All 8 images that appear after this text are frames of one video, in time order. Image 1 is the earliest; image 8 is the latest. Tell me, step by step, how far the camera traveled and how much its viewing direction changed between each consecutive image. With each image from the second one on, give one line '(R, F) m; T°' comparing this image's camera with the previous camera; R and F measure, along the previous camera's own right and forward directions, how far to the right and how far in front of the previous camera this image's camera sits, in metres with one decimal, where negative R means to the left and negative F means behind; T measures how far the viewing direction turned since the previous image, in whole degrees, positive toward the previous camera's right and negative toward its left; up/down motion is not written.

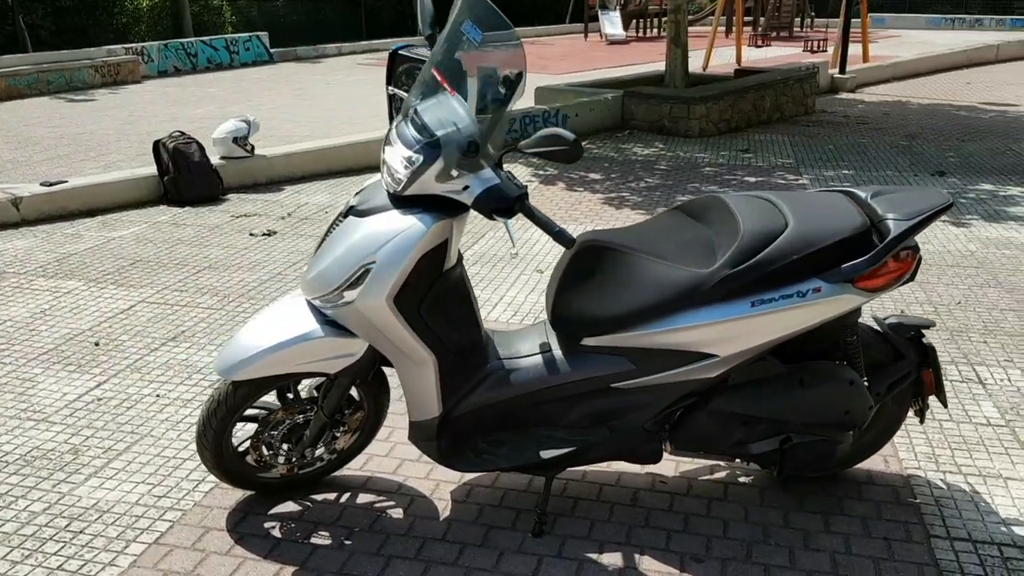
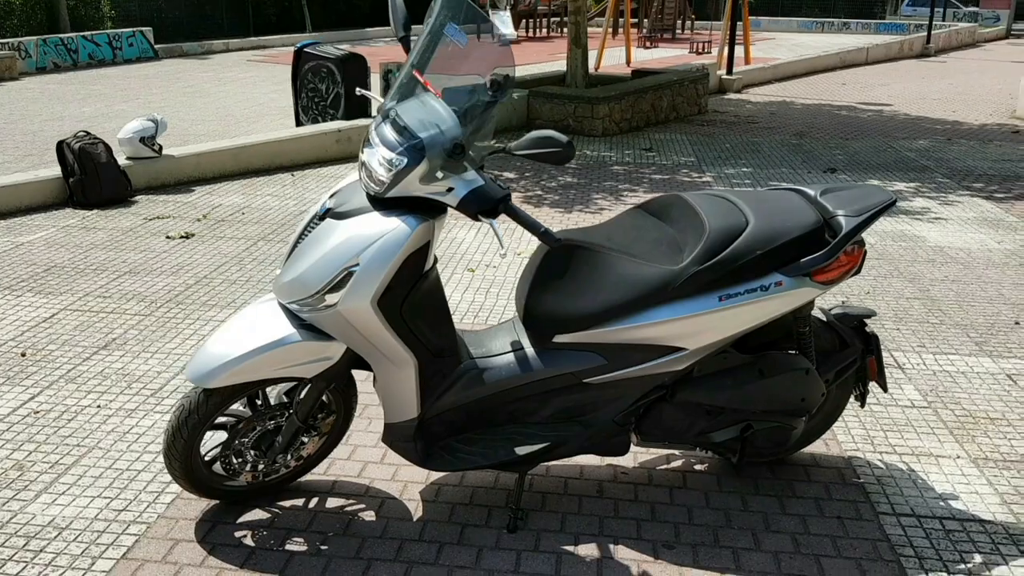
(-0.3, 0.0) m; +7°
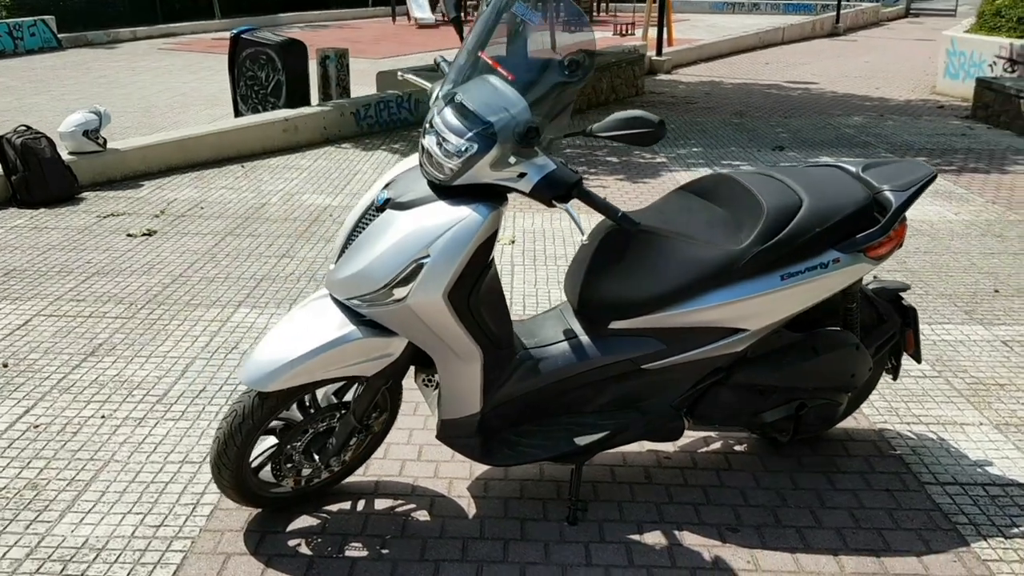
(-0.5, +0.1) m; +5°
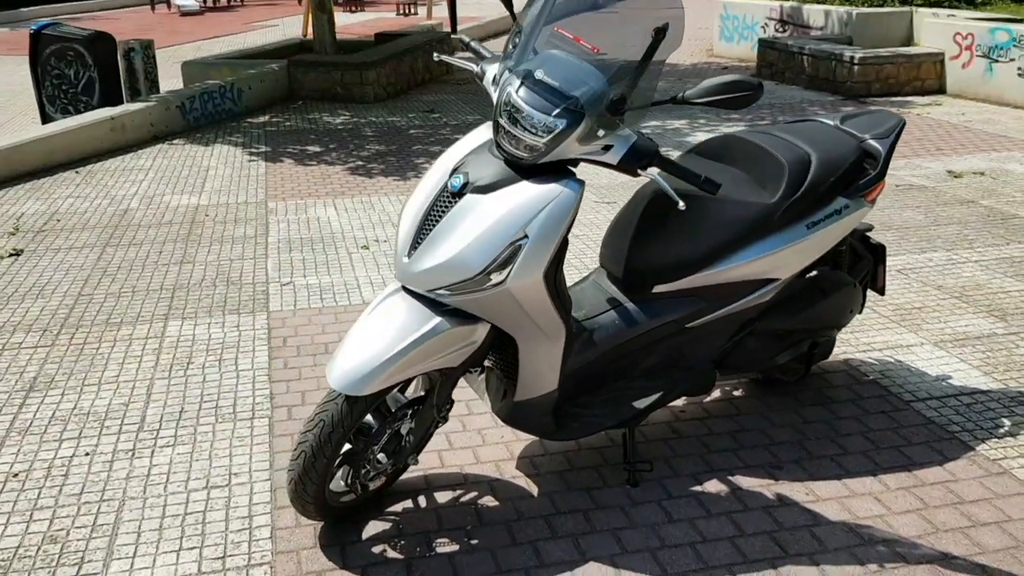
(-1.0, +0.1) m; +14°
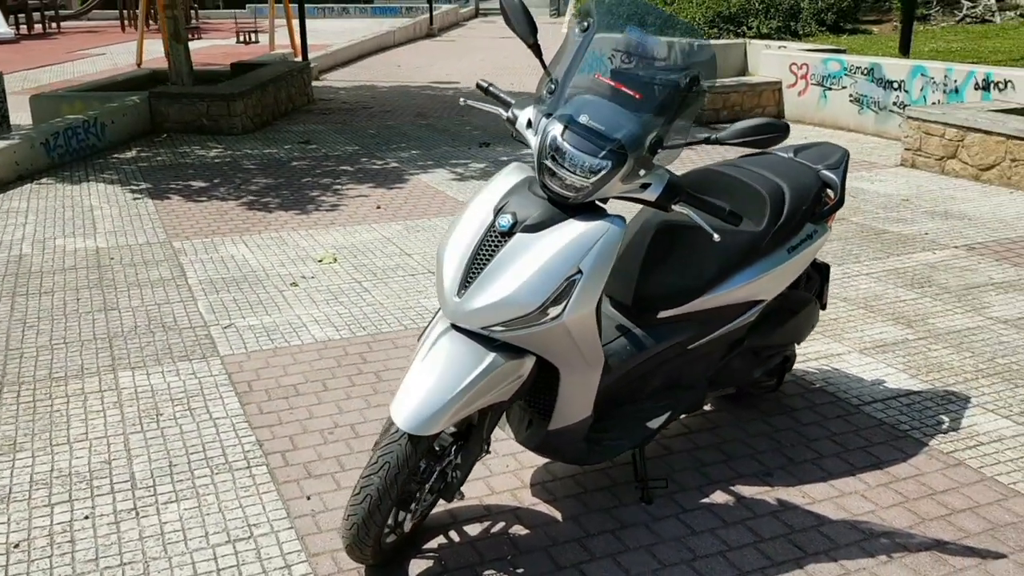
(-0.7, -0.1) m; +10°
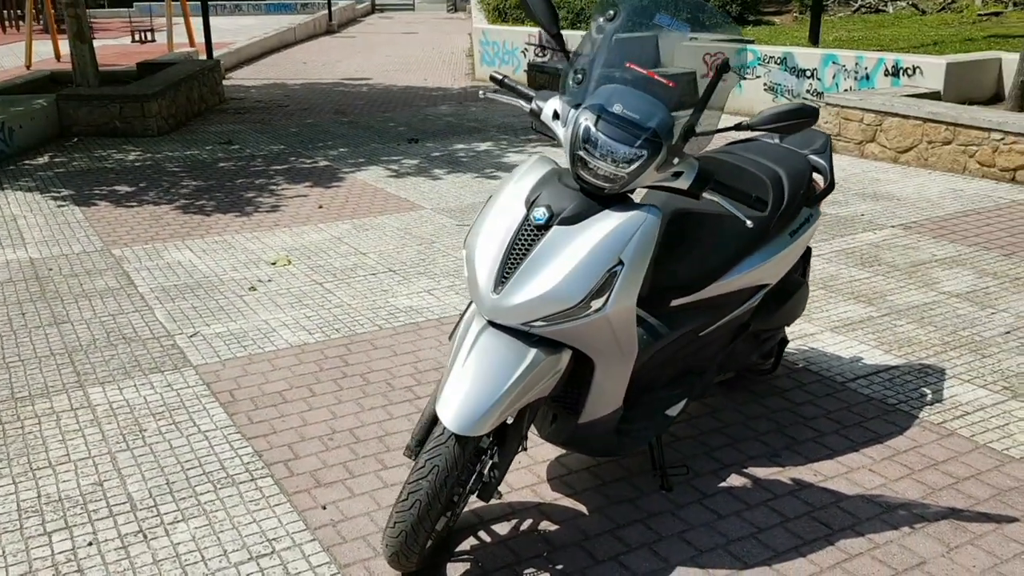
(-0.4, +0.1) m; +6°
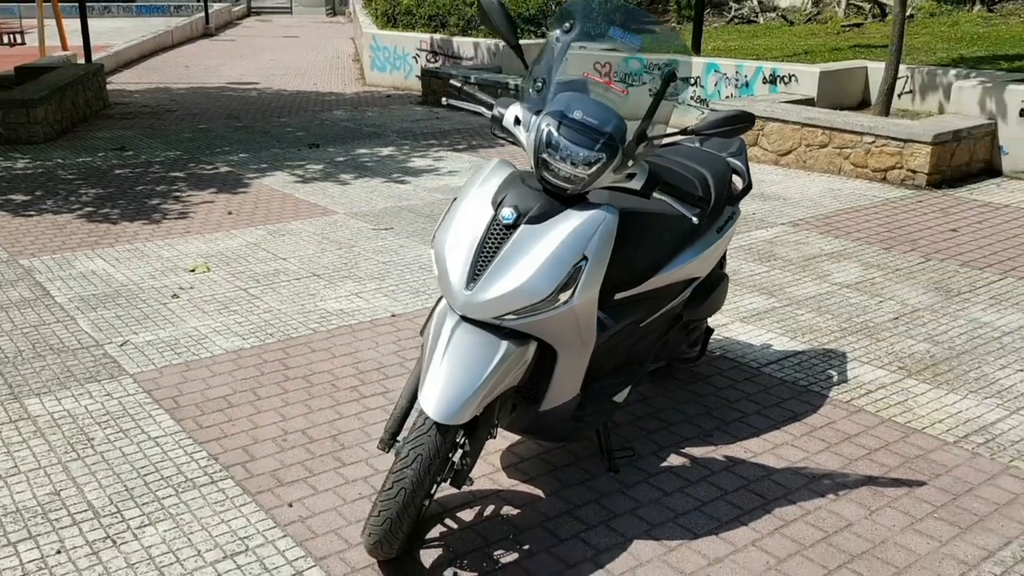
(-0.3, -0.2) m; +7°
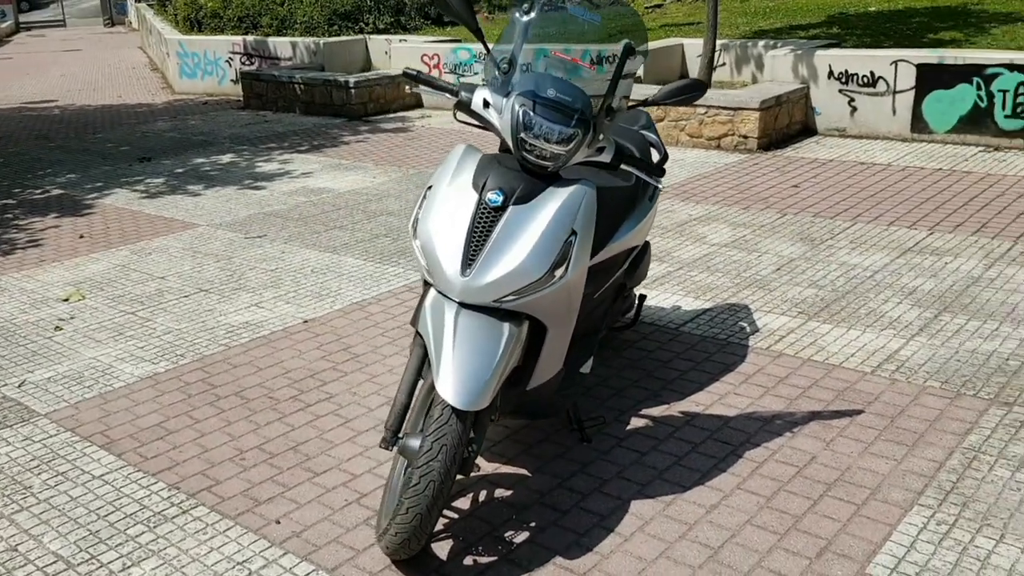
(-0.6, 0.0) m; +11°
